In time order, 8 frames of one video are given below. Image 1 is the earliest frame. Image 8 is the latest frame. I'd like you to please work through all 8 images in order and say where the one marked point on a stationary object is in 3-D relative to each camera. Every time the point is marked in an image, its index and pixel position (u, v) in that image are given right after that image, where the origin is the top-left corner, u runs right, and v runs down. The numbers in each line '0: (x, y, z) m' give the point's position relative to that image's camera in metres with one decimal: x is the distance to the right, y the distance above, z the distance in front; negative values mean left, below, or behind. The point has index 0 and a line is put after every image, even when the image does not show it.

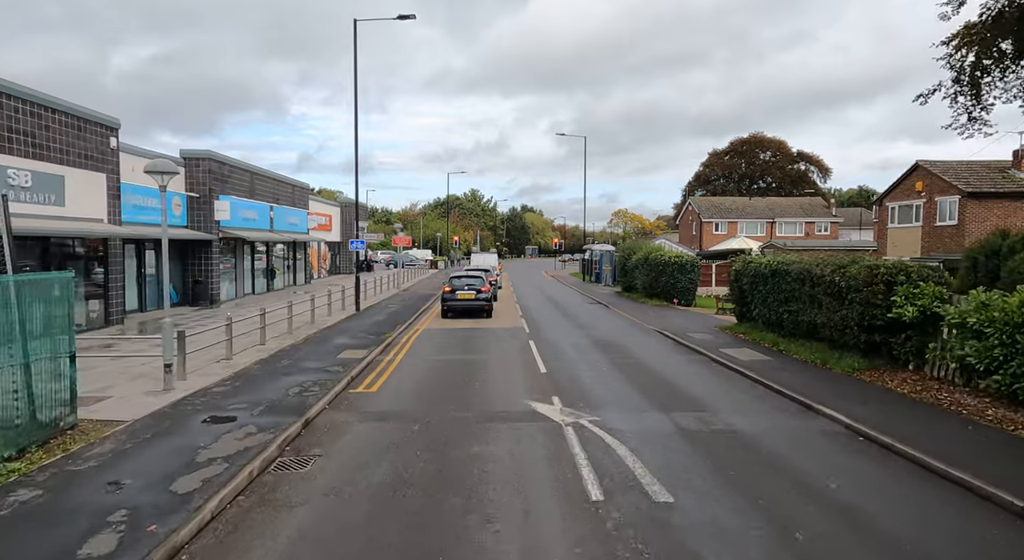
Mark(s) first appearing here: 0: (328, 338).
0: (-4.5, -1.4, +16.1) m
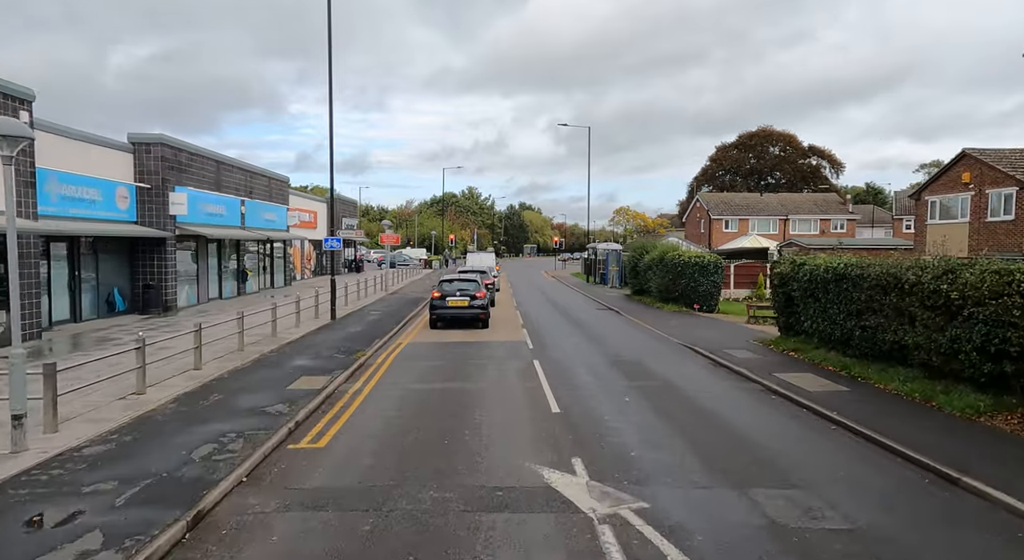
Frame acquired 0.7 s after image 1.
0: (-4.4, -1.5, +13.0) m
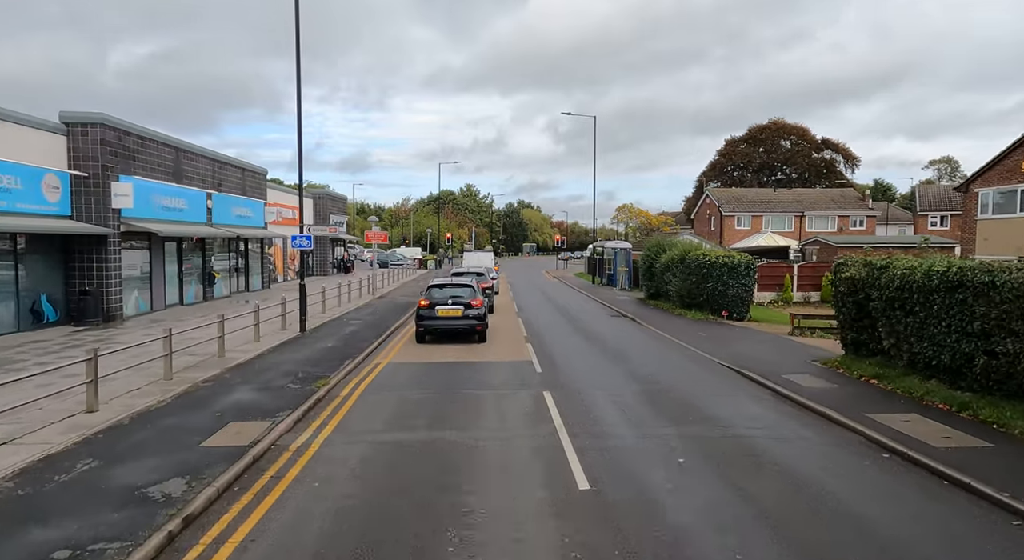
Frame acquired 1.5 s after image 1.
0: (-4.4, -1.7, +10.0) m
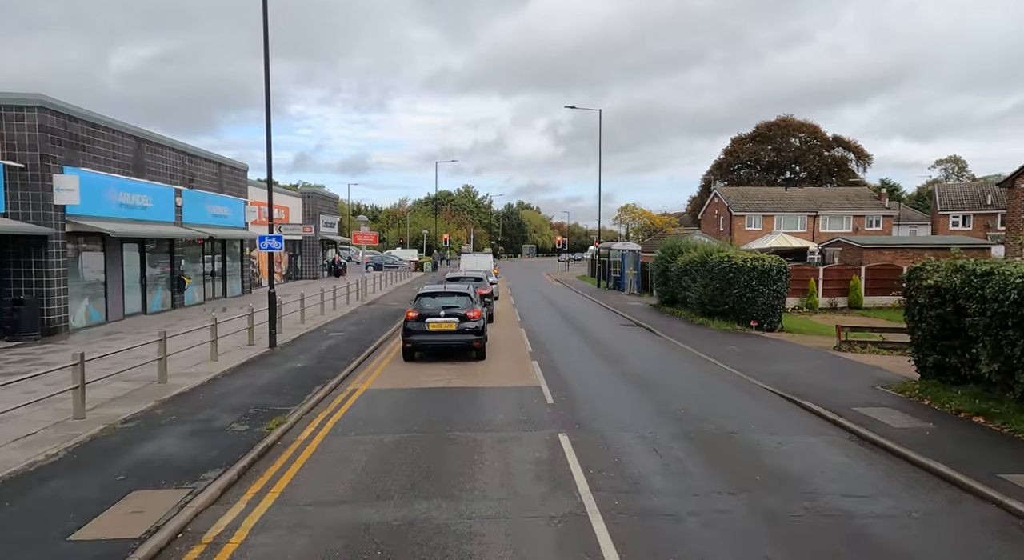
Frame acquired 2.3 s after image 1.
0: (-4.3, -1.8, +7.8) m
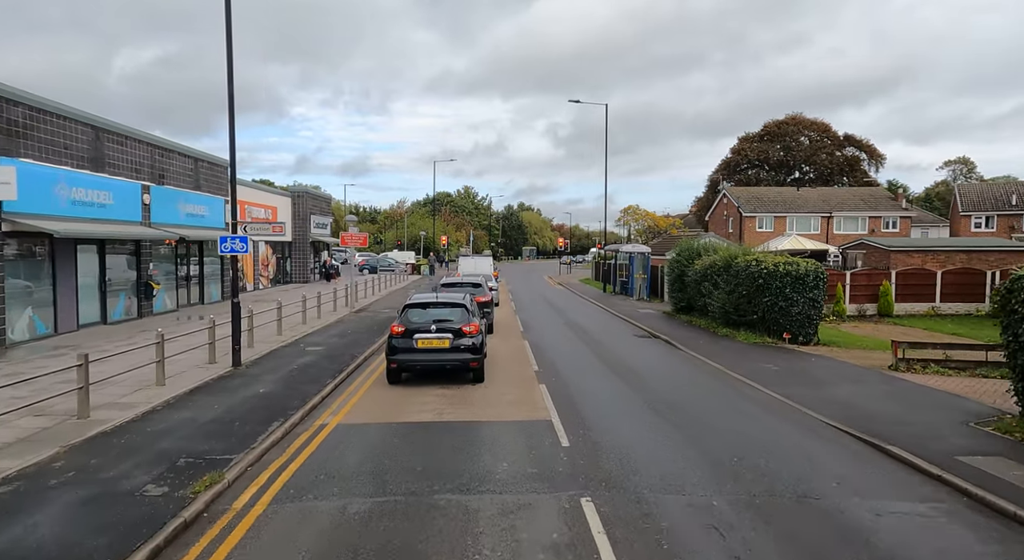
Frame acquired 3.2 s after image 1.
0: (-4.2, -1.9, +5.7) m
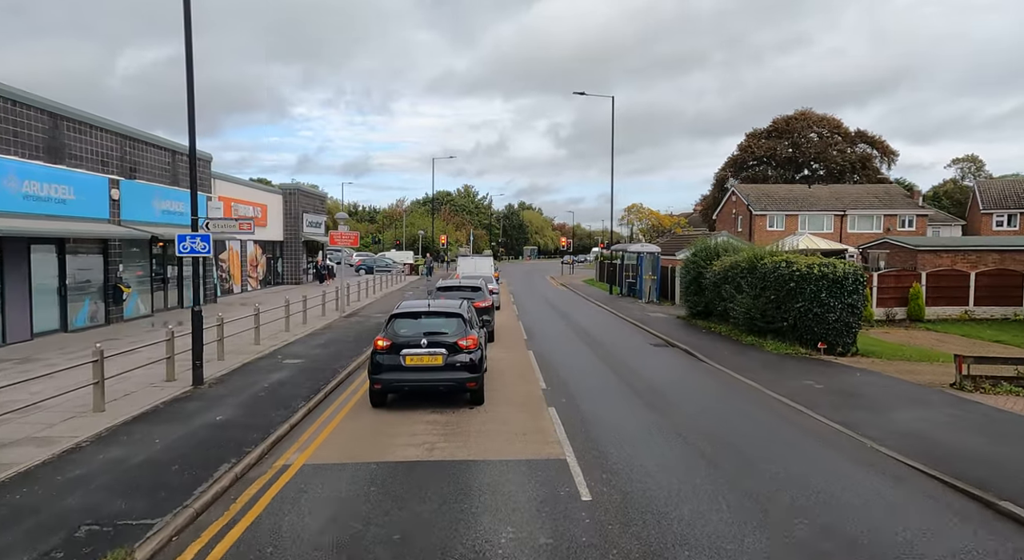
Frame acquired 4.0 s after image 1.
0: (-4.2, -2.0, +4.1) m
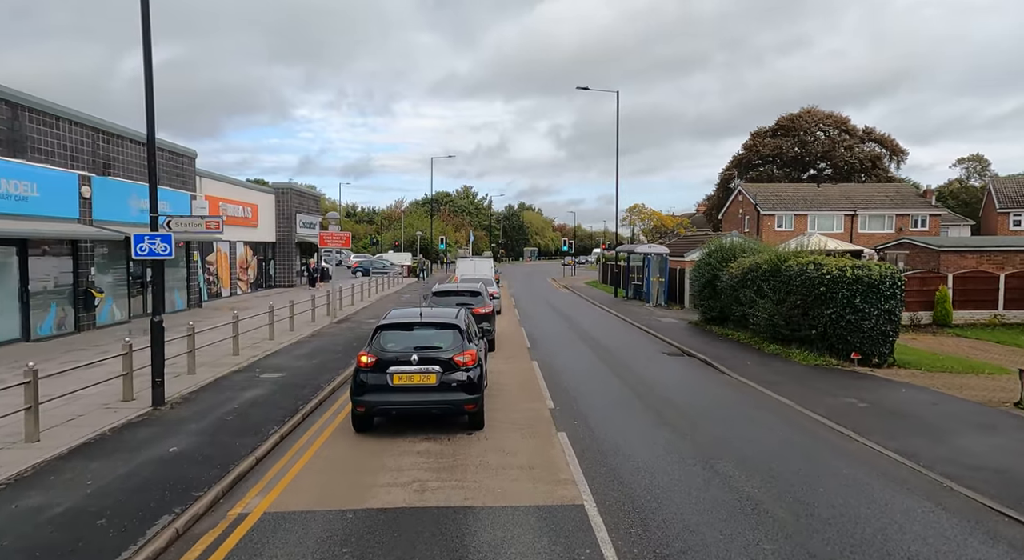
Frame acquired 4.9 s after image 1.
0: (-4.1, -2.1, +2.8) m
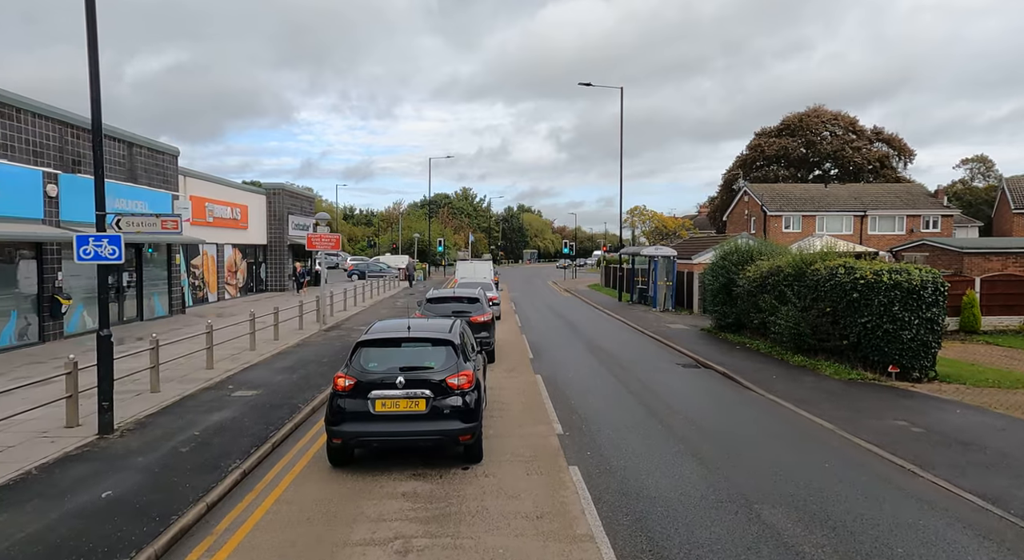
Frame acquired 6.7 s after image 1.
0: (-4.1, -2.2, +1.5) m
